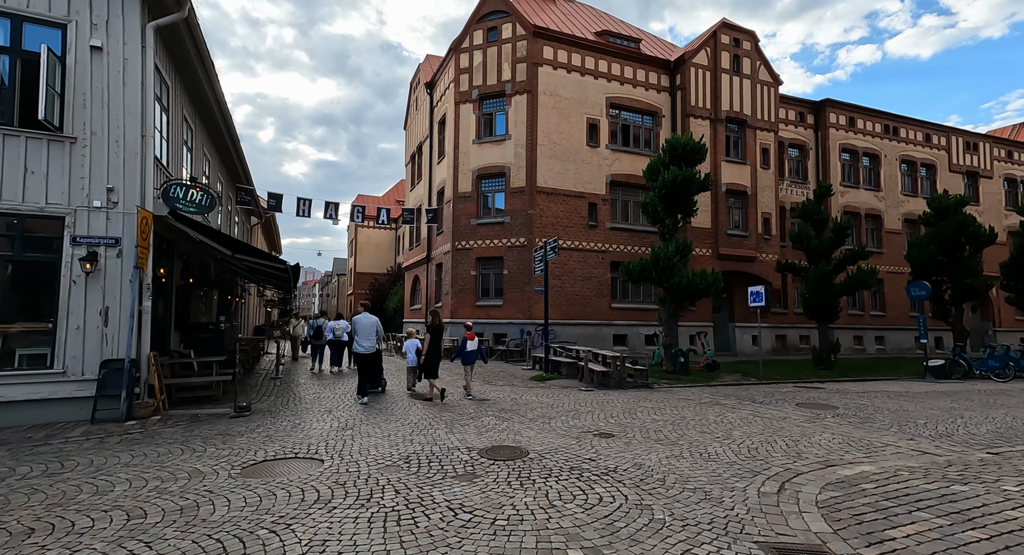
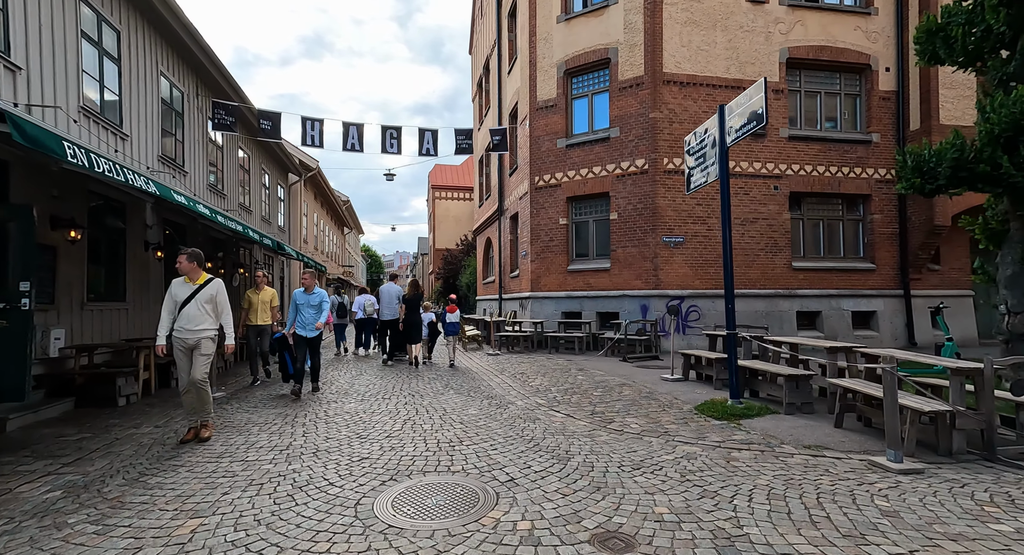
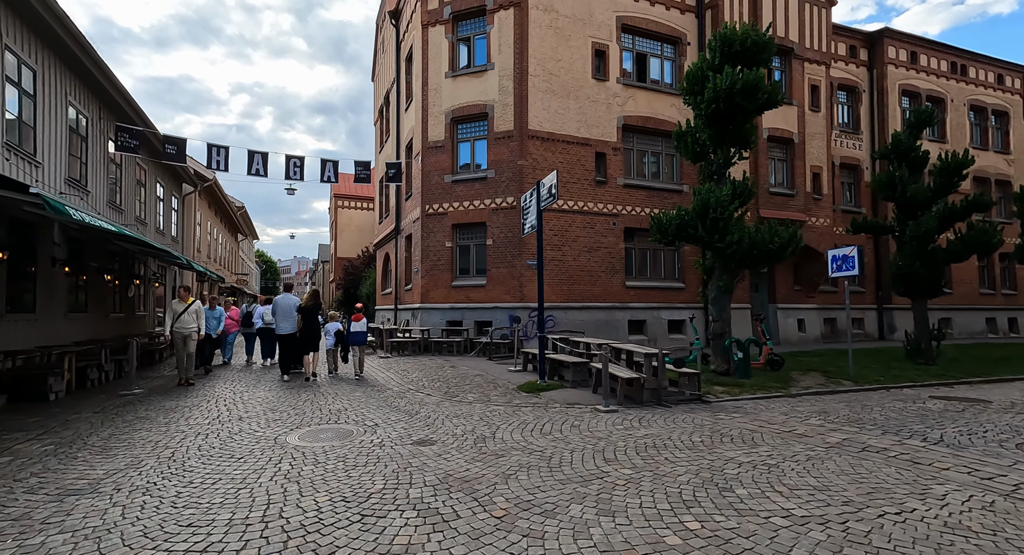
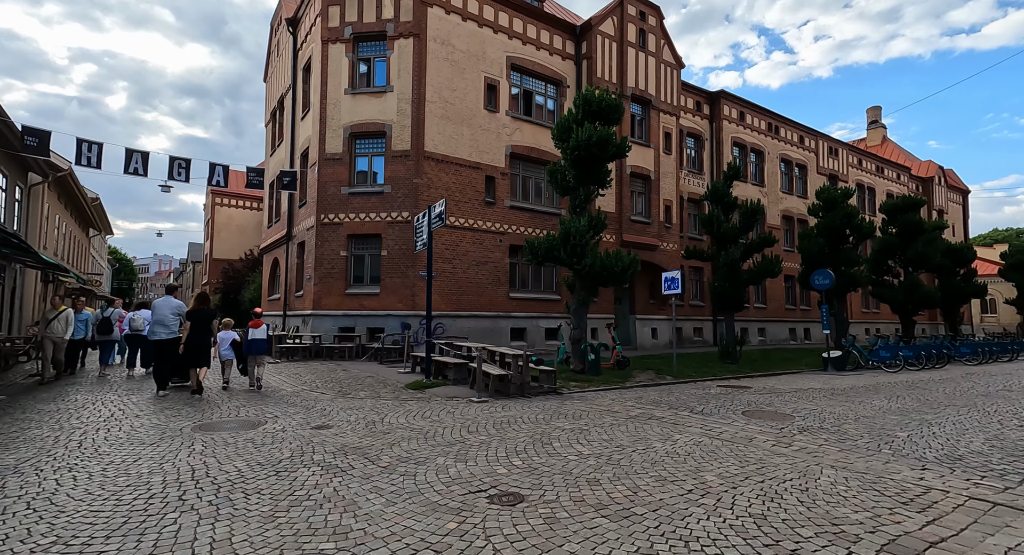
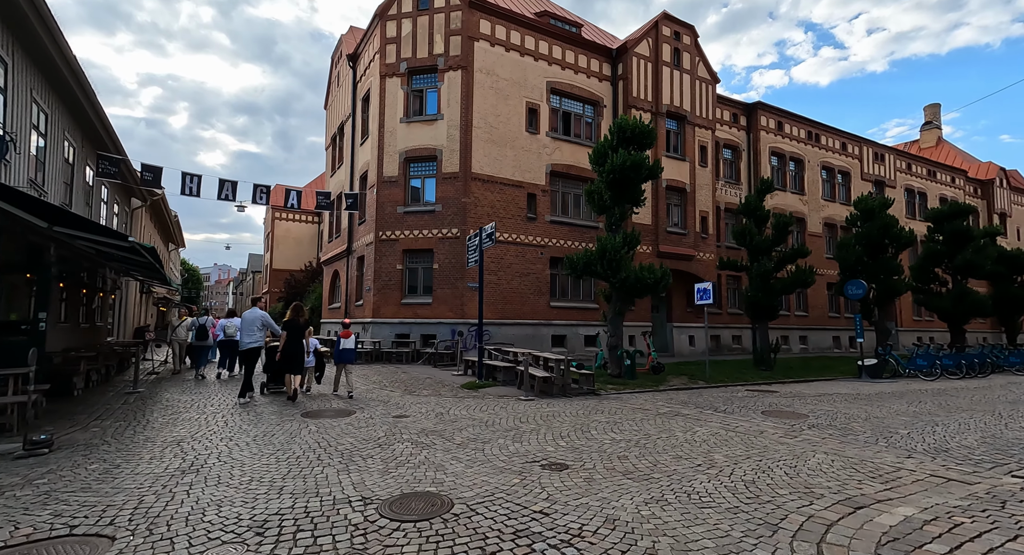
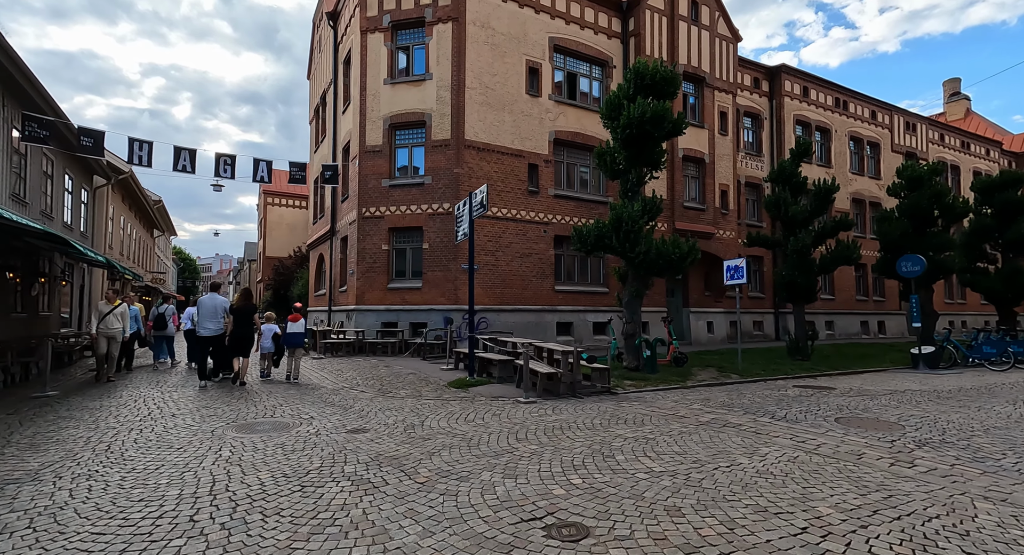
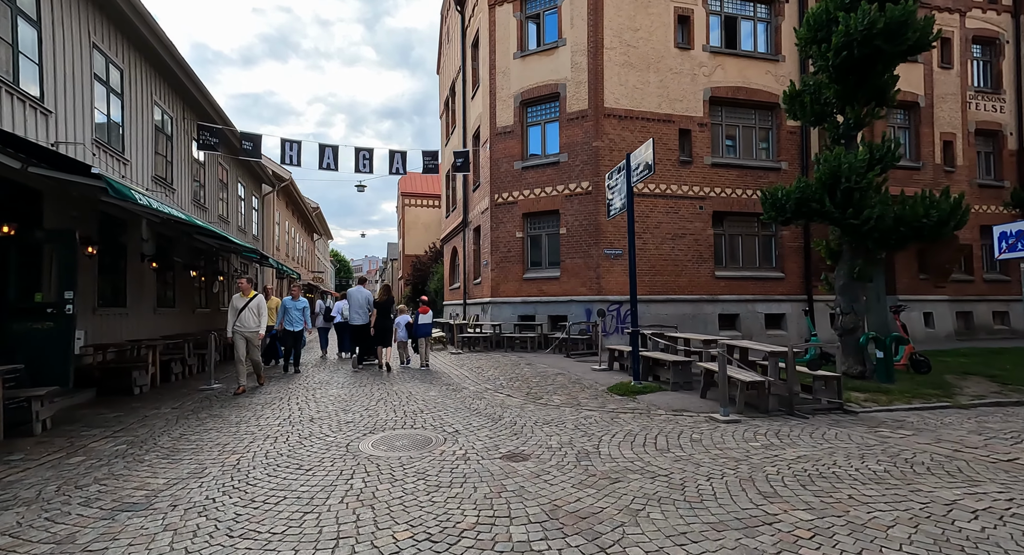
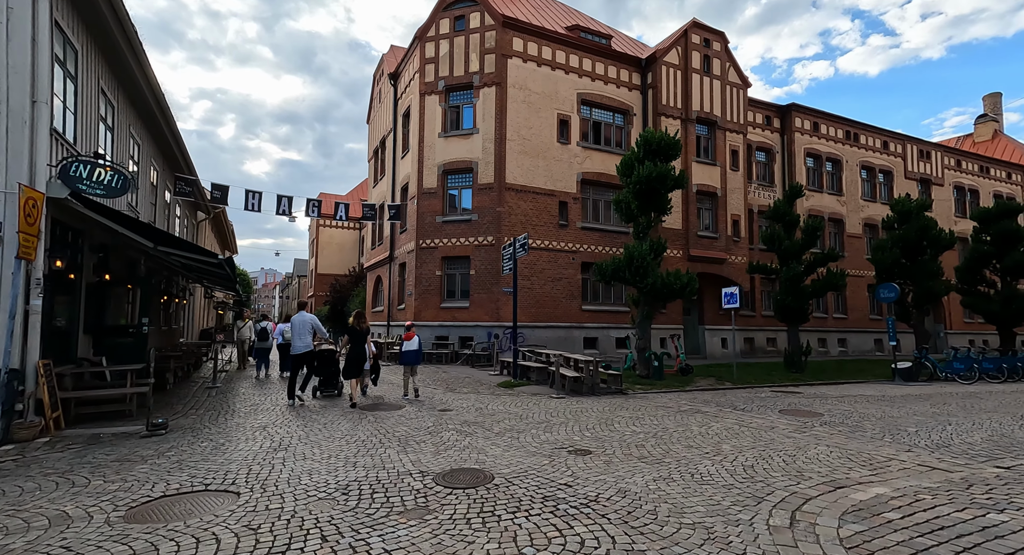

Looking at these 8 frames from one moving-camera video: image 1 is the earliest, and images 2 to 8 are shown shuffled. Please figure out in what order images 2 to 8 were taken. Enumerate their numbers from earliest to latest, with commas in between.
8, 5, 4, 6, 3, 7, 2
